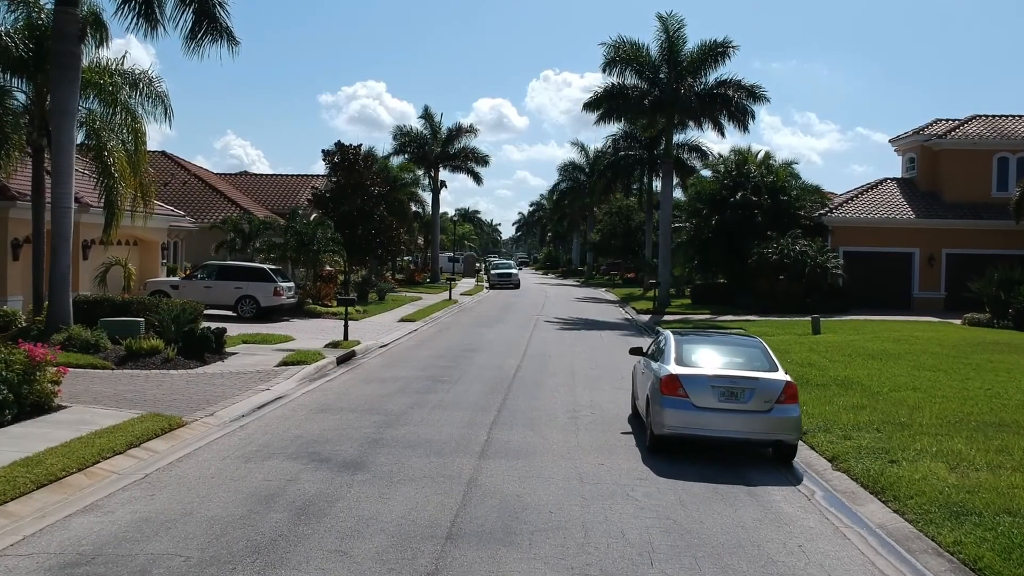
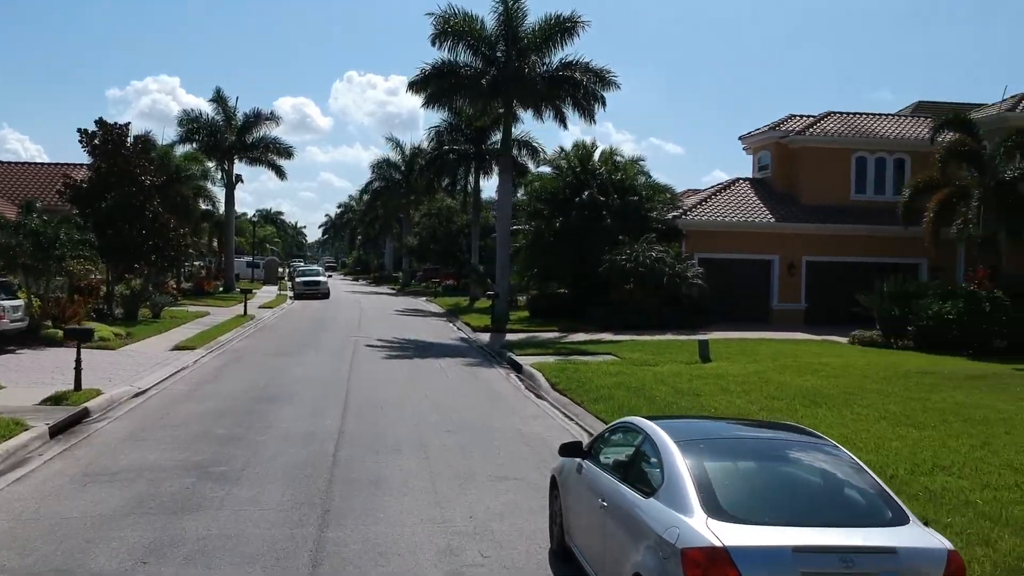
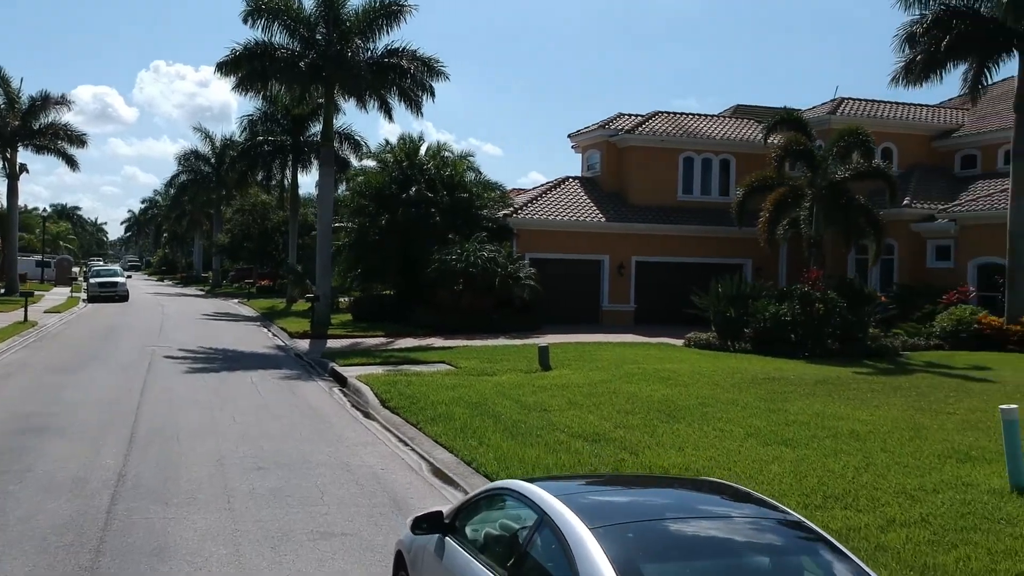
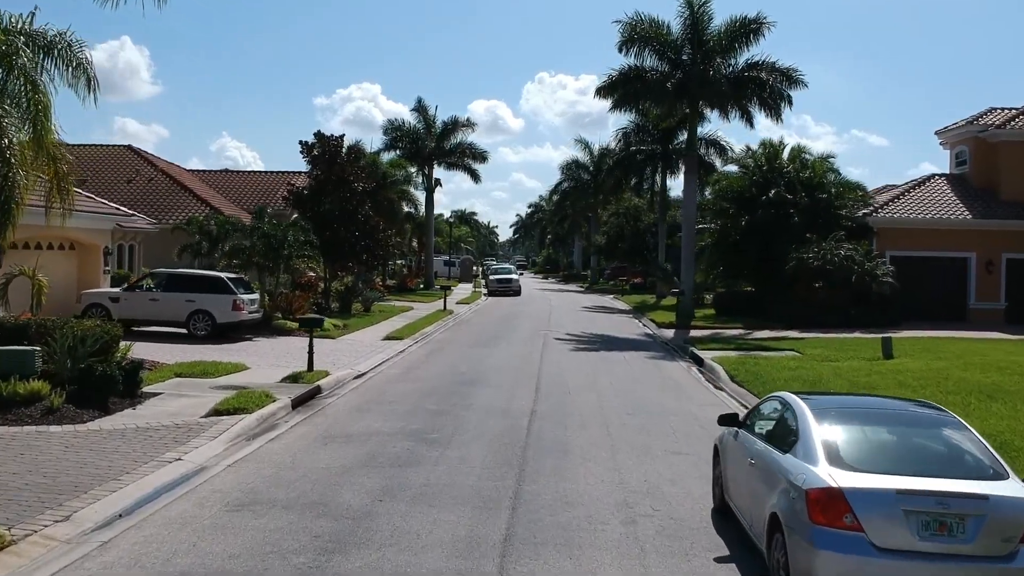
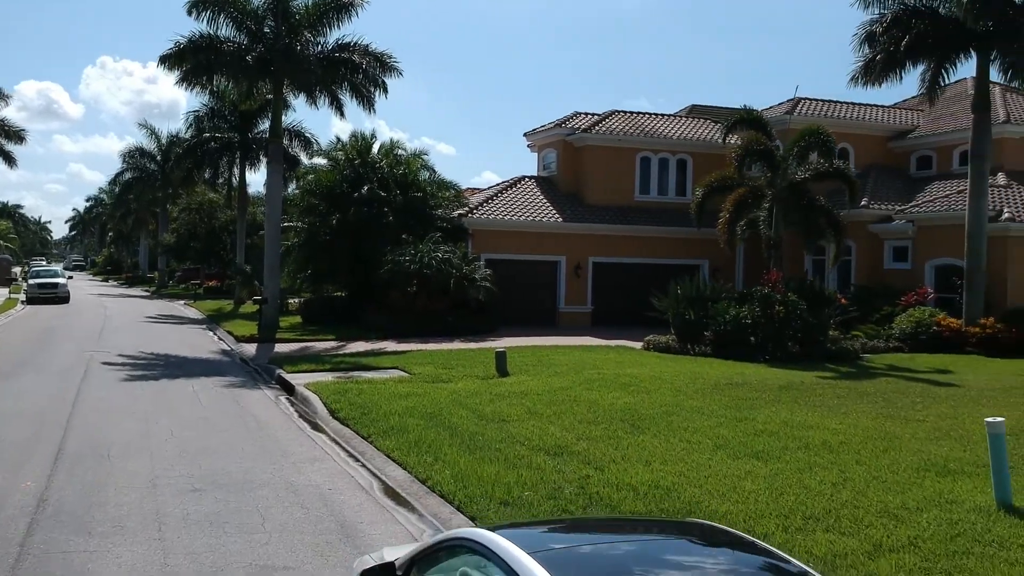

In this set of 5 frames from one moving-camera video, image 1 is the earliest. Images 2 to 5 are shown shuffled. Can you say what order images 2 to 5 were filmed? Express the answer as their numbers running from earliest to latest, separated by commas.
4, 2, 3, 5
